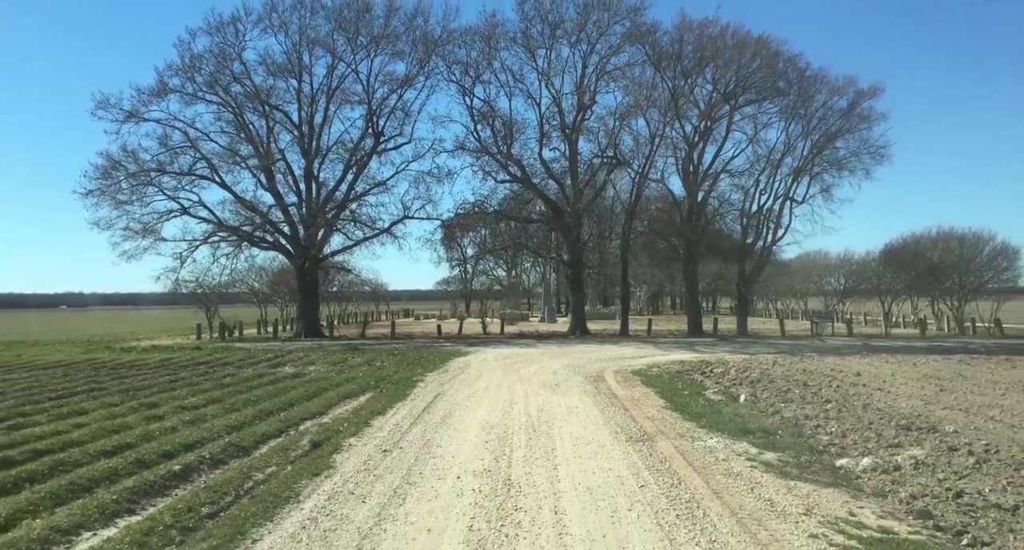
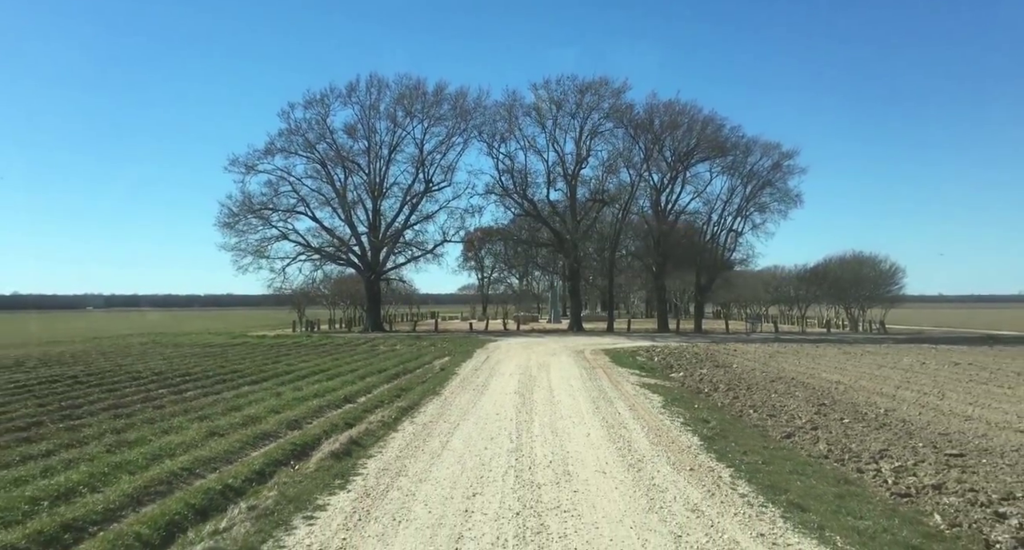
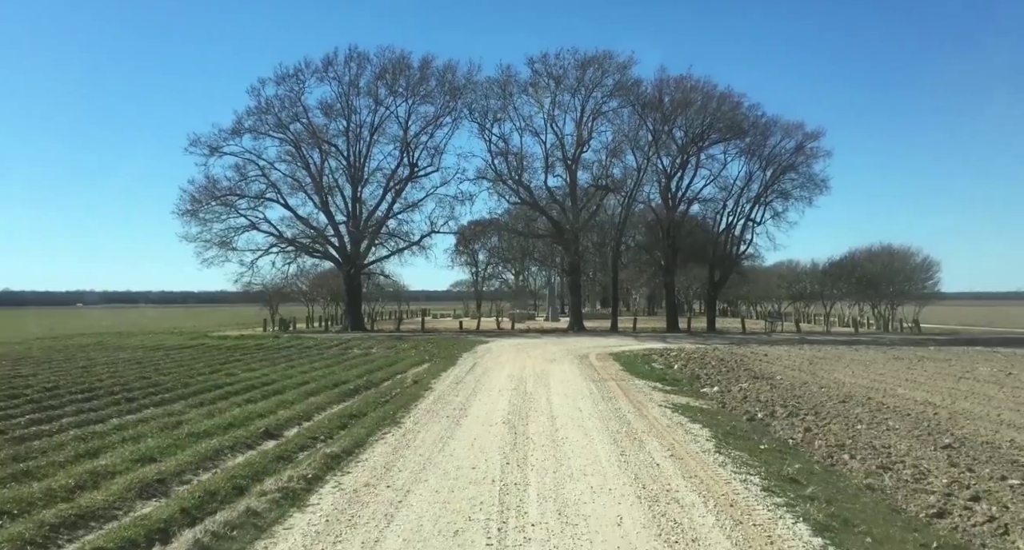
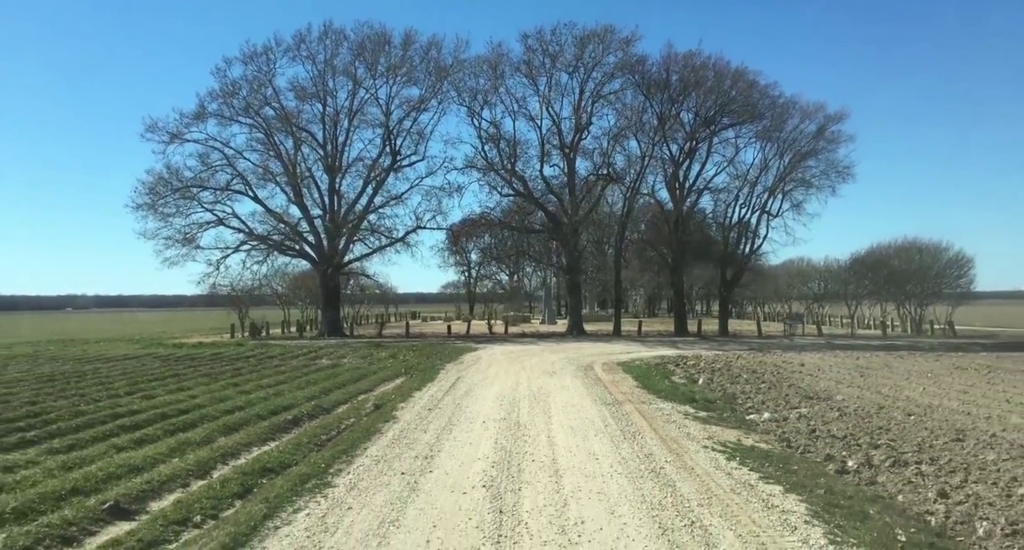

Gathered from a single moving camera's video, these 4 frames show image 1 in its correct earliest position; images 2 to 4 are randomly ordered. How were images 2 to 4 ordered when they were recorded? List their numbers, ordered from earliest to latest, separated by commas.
4, 3, 2
